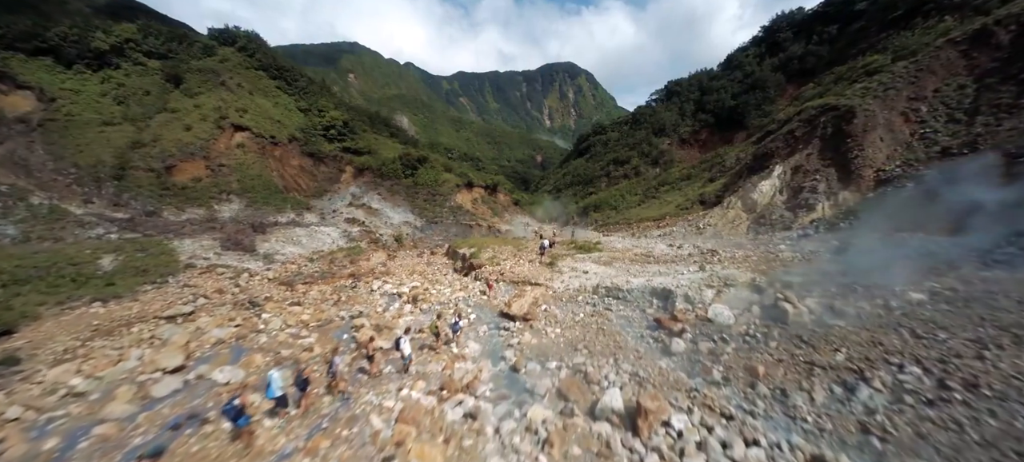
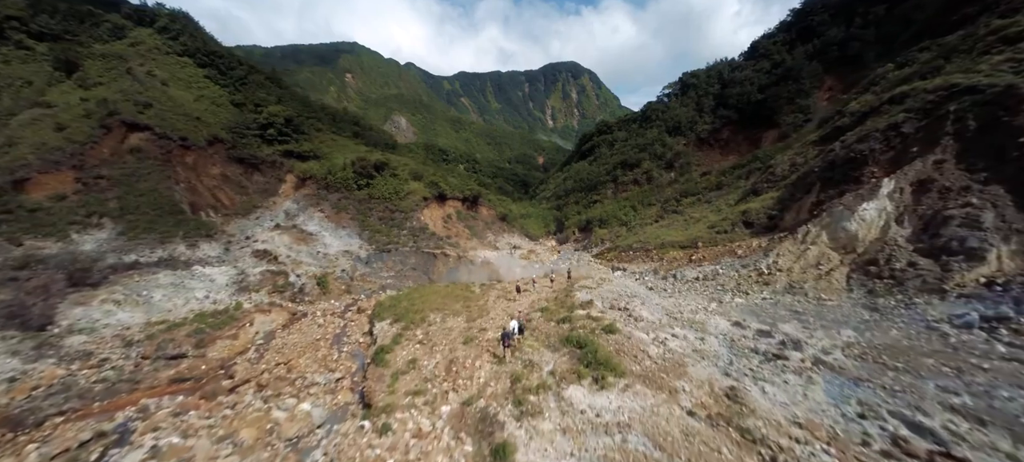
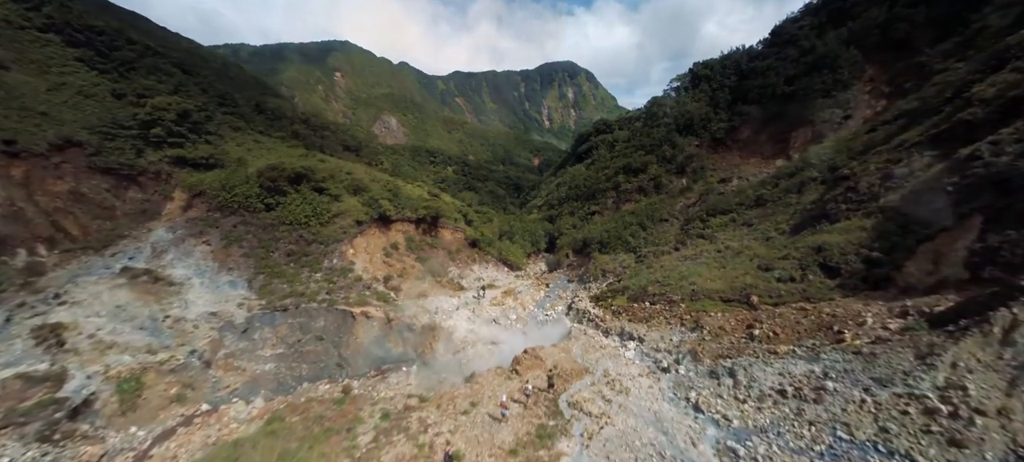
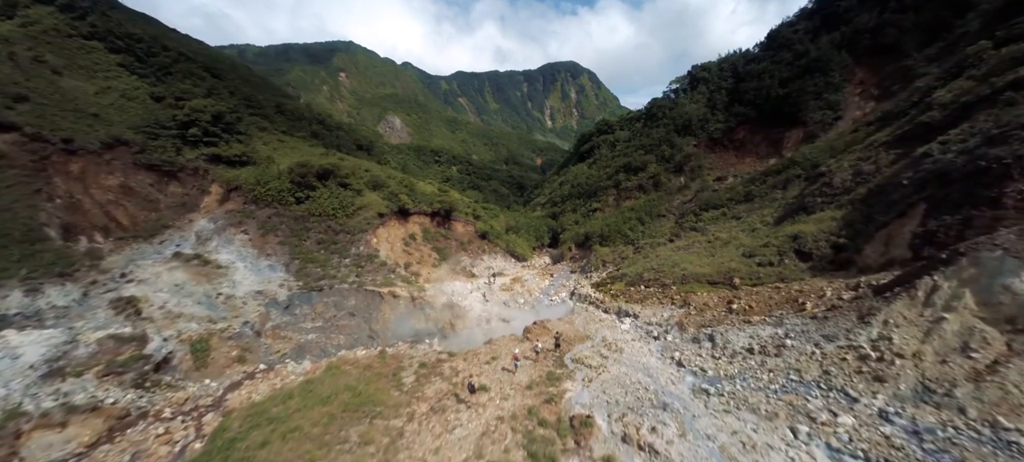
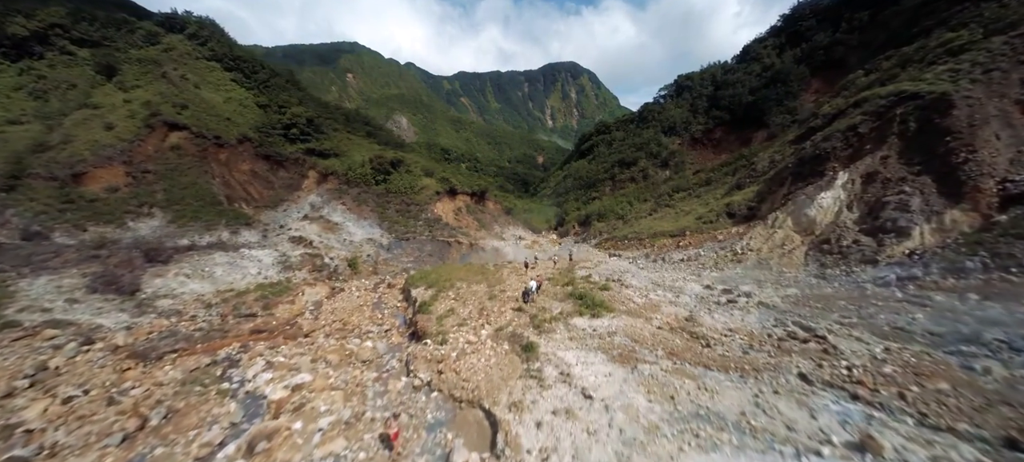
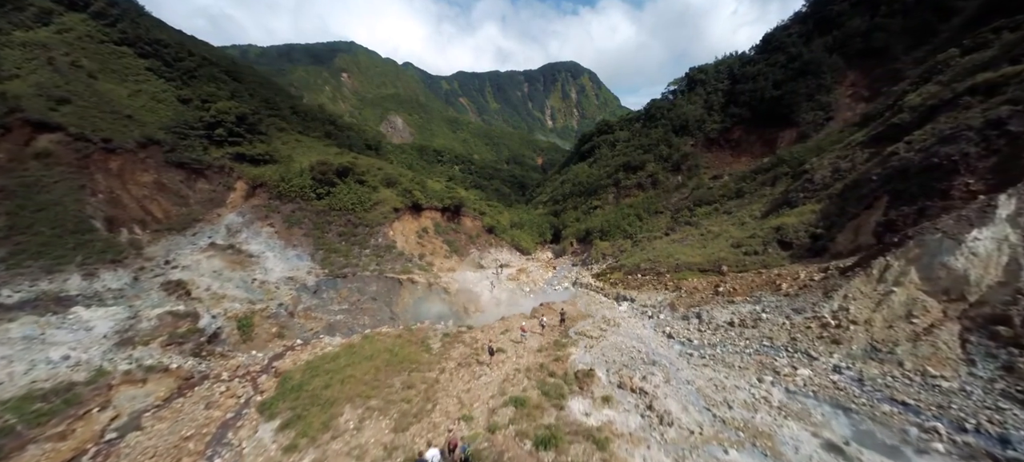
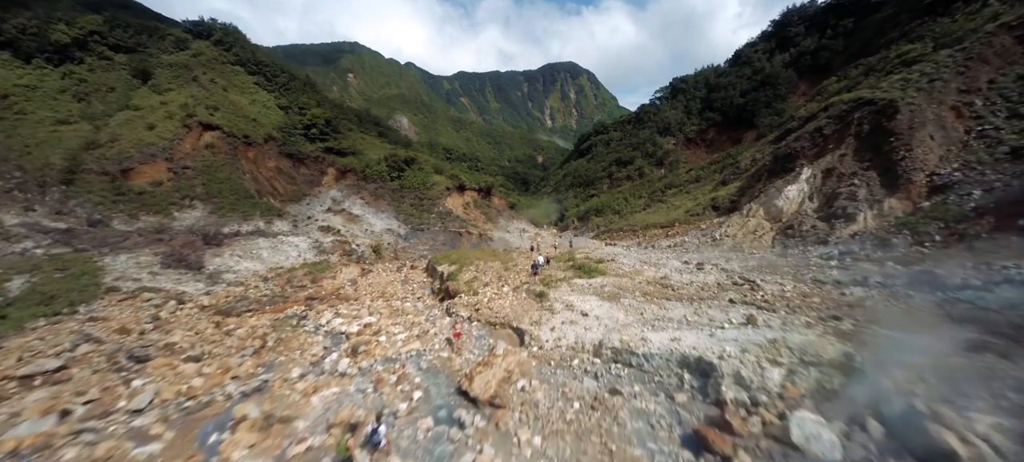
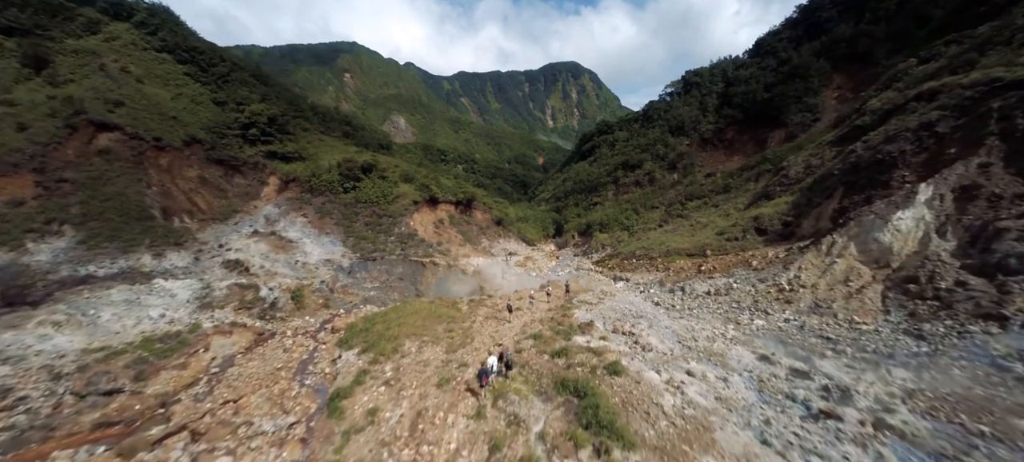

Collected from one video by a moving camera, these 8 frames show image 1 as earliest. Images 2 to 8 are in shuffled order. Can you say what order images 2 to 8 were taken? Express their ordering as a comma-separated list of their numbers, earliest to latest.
7, 5, 2, 8, 6, 4, 3
